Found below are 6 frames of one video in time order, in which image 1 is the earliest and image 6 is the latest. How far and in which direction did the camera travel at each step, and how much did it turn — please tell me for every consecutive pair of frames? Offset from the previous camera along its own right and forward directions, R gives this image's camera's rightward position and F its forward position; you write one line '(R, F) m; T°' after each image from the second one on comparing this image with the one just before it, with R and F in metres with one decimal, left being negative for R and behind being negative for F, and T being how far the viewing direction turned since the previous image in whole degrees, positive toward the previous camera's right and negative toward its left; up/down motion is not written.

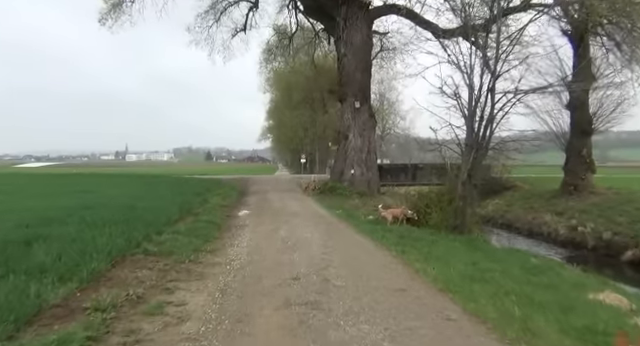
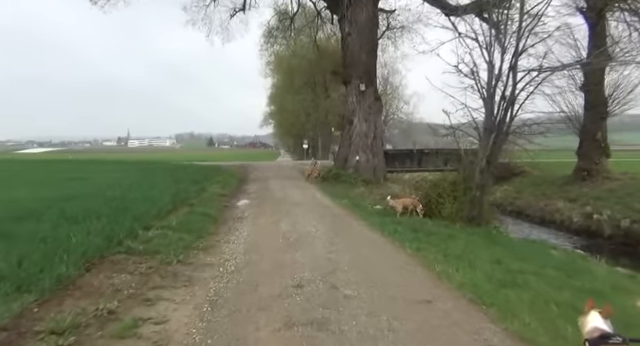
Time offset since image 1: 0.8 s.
(-0.1, +1.1) m; 0°
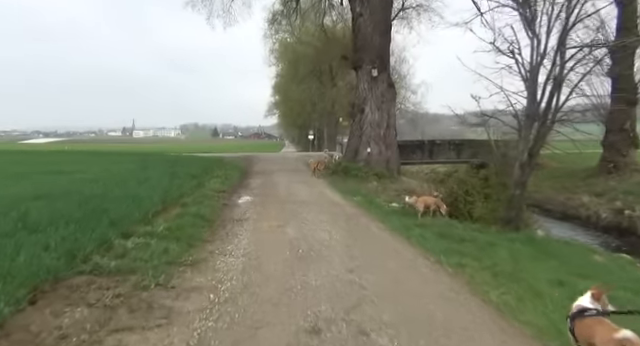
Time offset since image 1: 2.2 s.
(-0.2, +1.6) m; -1°
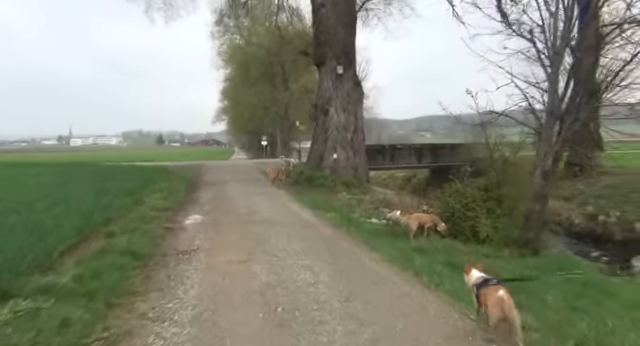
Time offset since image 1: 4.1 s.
(-0.5, +2.4) m; +8°
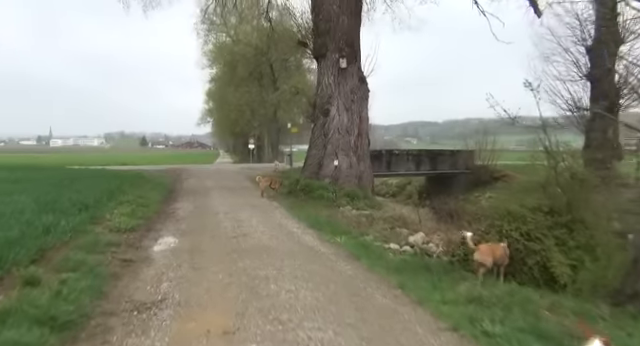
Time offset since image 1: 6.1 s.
(-0.6, +2.5) m; +2°
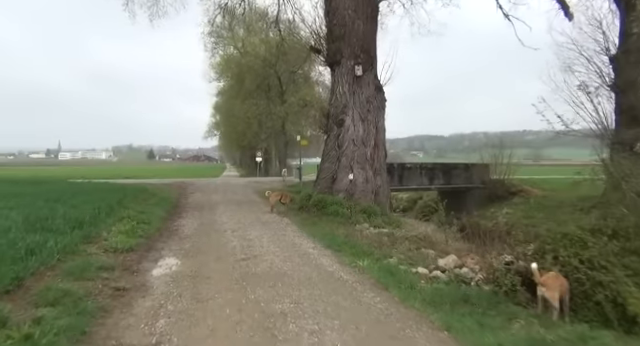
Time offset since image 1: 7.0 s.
(-0.3, +1.0) m; -1°
